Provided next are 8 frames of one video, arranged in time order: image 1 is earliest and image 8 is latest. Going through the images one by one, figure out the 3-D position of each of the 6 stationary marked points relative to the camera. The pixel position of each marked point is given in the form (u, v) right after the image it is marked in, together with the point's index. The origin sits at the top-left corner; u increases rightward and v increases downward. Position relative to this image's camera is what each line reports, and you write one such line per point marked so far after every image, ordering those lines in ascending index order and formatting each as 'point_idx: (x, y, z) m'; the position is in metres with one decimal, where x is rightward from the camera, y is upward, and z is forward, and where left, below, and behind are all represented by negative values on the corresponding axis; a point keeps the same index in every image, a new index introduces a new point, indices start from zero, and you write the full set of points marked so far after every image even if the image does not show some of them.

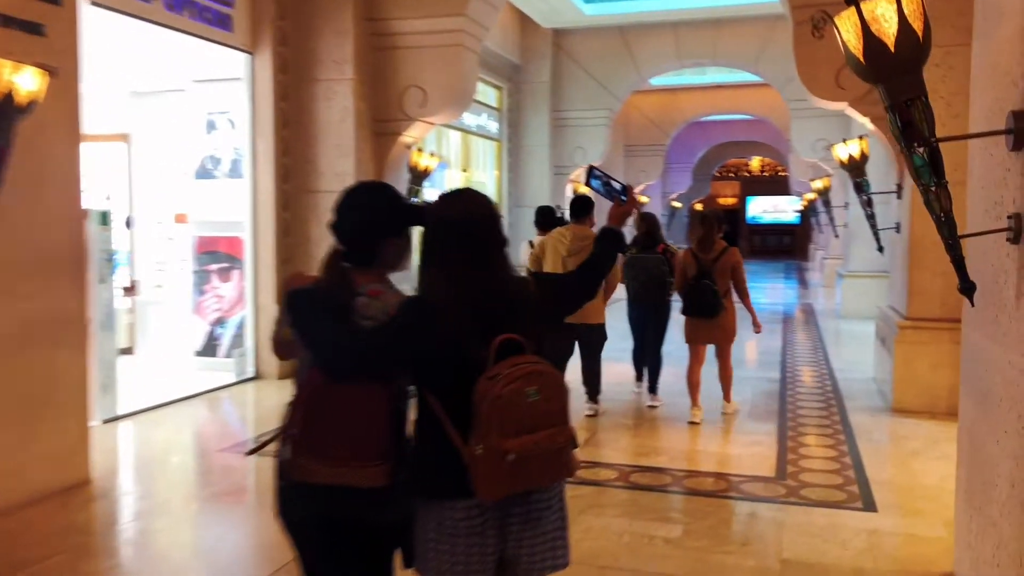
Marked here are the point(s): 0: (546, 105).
0: (+0.4, +2.4, +11.3) m
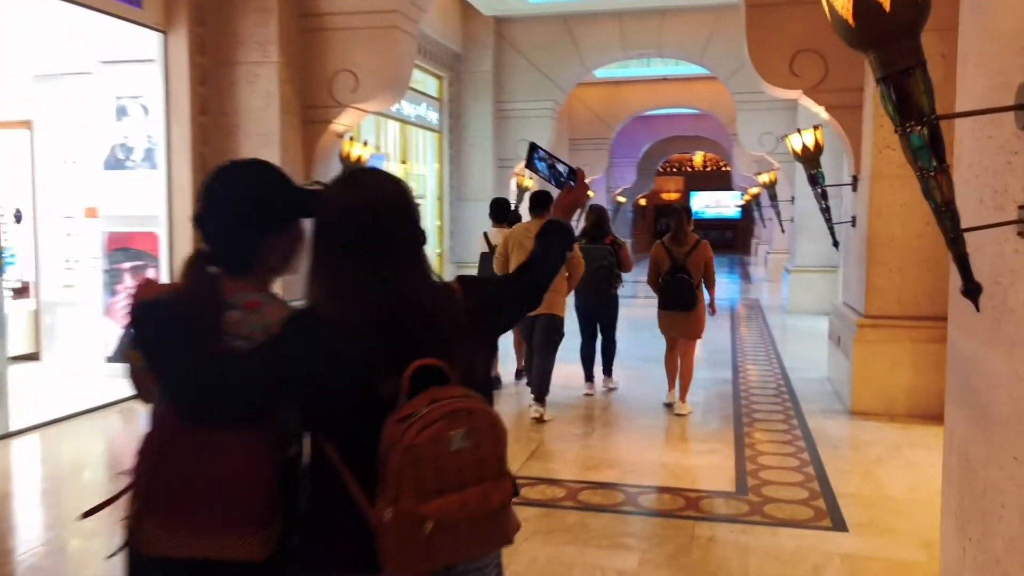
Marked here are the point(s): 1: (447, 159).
0: (-0.3, +2.5, +10.9) m
1: (-0.8, +1.6, +10.9) m
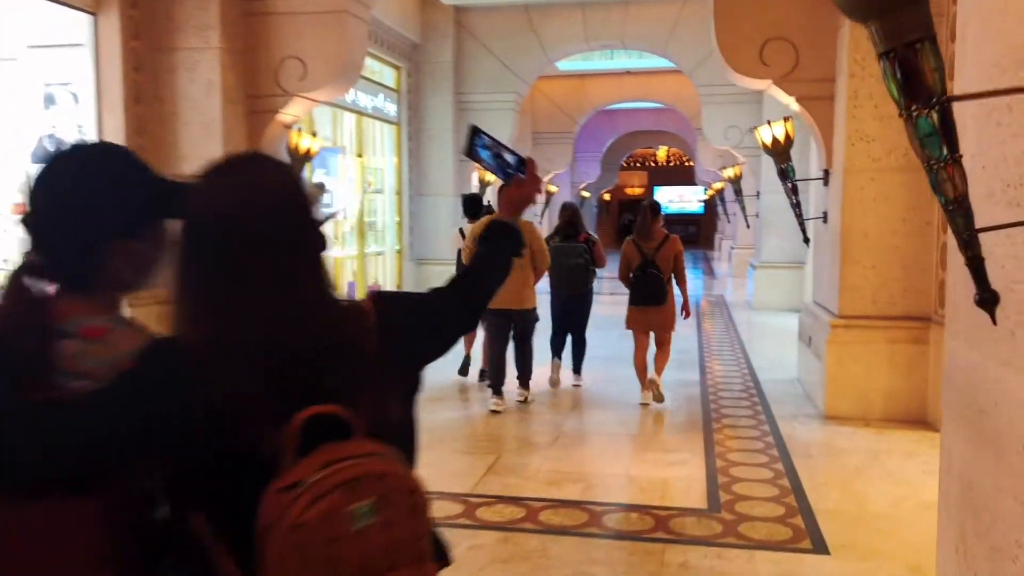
0: (-0.8, +2.5, +10.6) m
1: (-1.3, +1.7, +10.5) m
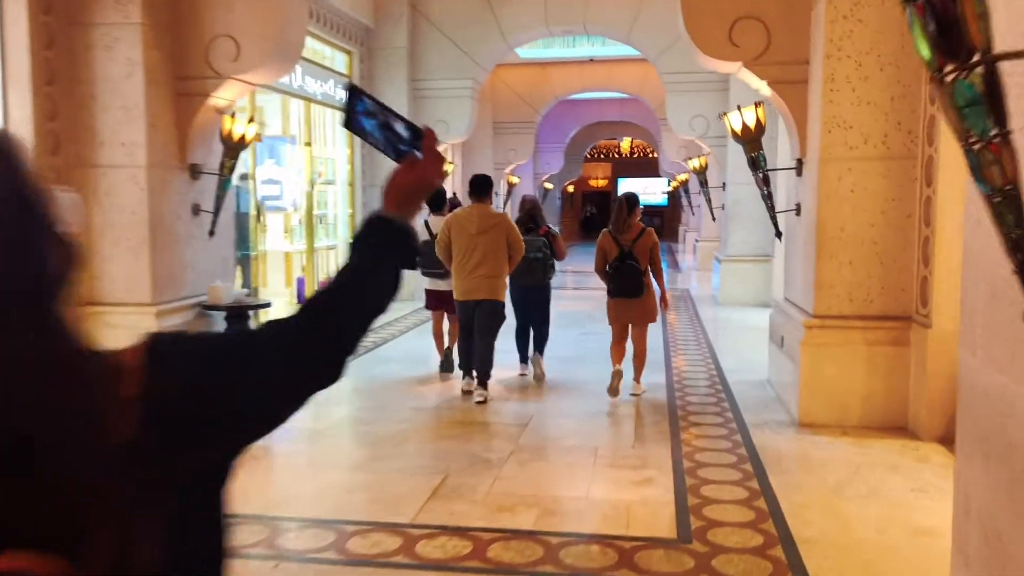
0: (-1.3, +2.5, +10.1) m
1: (-1.8, +1.7, +10.0) m
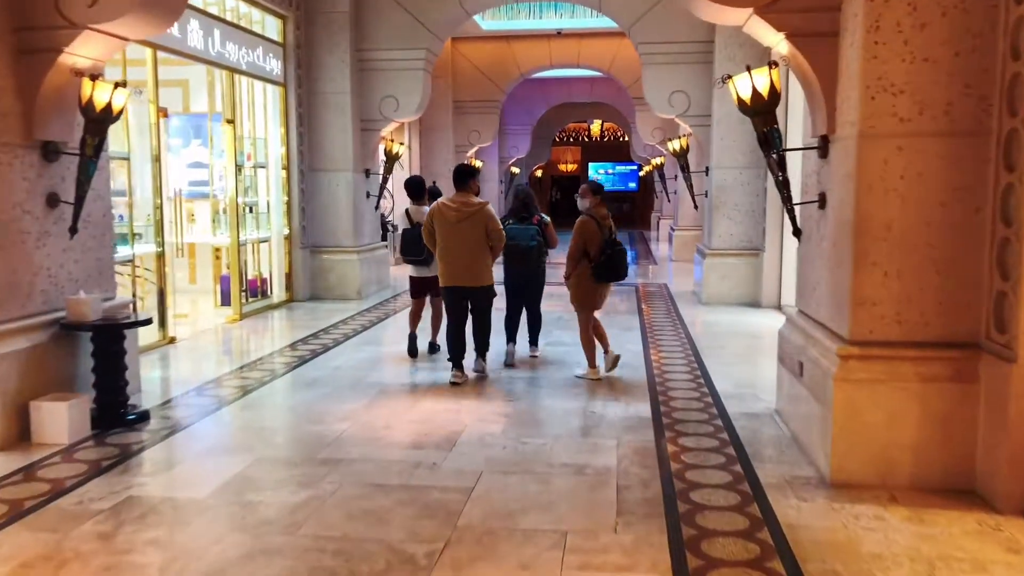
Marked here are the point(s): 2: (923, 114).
0: (-1.7, +2.6, +8.9) m
1: (-2.2, +1.7, +8.8) m
2: (+1.6, +0.7, +3.2) m
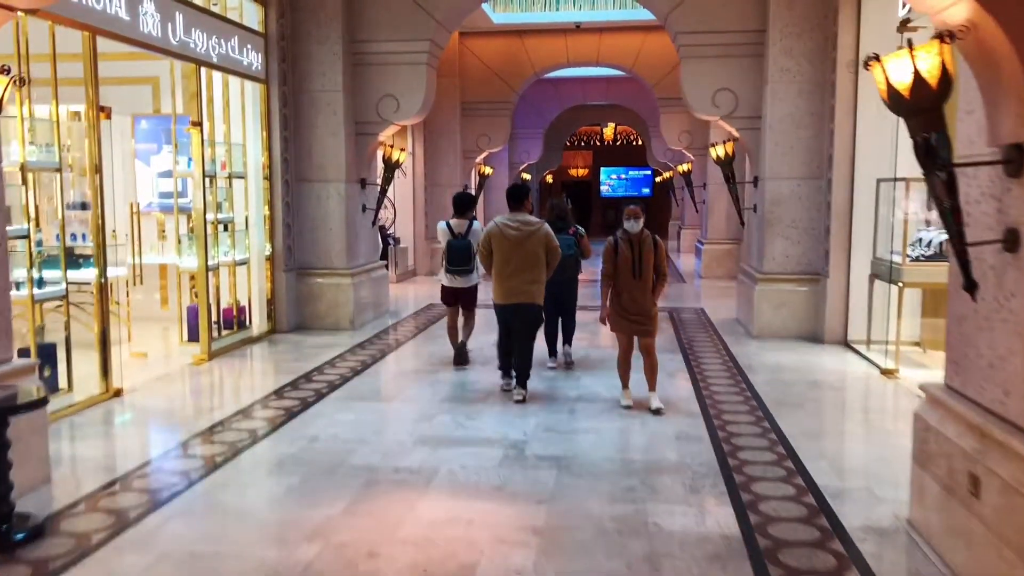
0: (-1.6, +2.3, +7.7) m
1: (-2.1, +1.5, +7.6) m
2: (+1.7, +0.4, +2.0) m
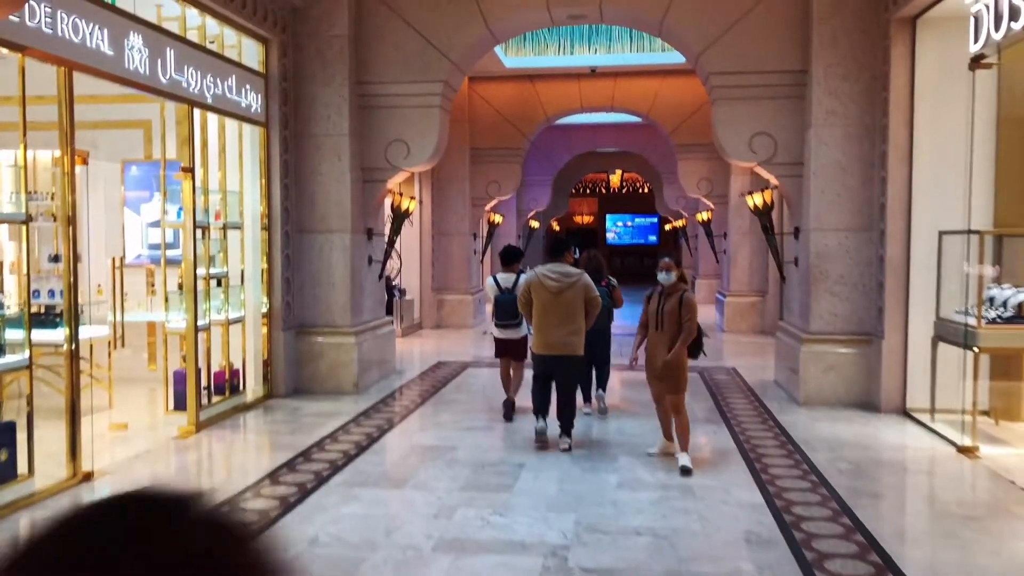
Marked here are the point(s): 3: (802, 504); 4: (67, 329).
0: (-1.4, +1.8, +7.2) m
1: (-1.9, +1.0, +7.0) m
2: (+1.8, +0.2, +1.3) m
3: (+1.5, -1.1, +4.4) m
4: (-2.5, -0.2, +4.8) m
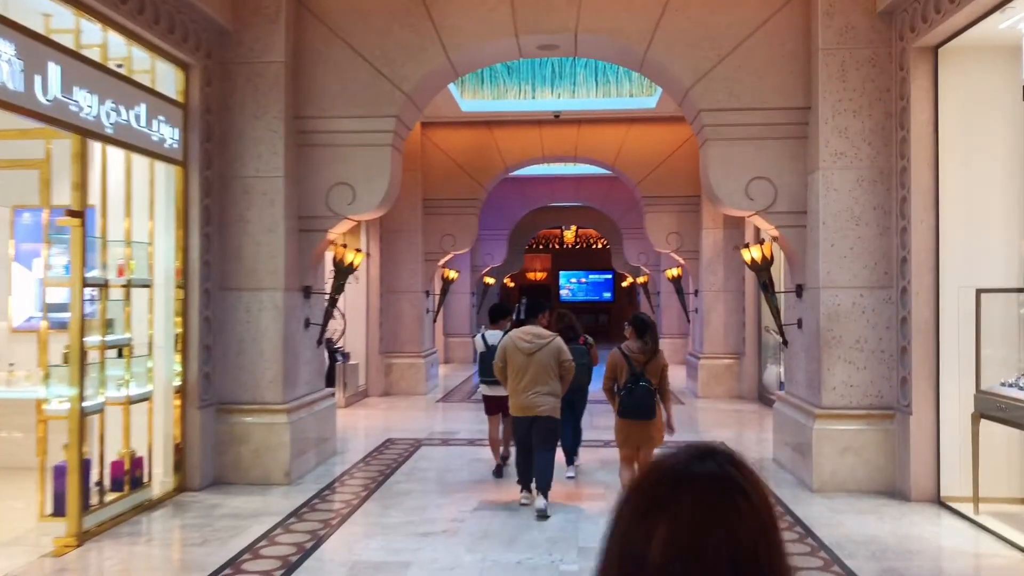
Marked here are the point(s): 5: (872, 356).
0: (-1.7, +1.3, +6.1) m
1: (-2.2, +0.5, +5.9) m
2: (+1.9, +0.1, +0.4) m
3: (+1.4, -1.4, +3.3) m
4: (-2.6, -0.6, +3.6) m
5: (+2.4, -0.5, +5.7) m
